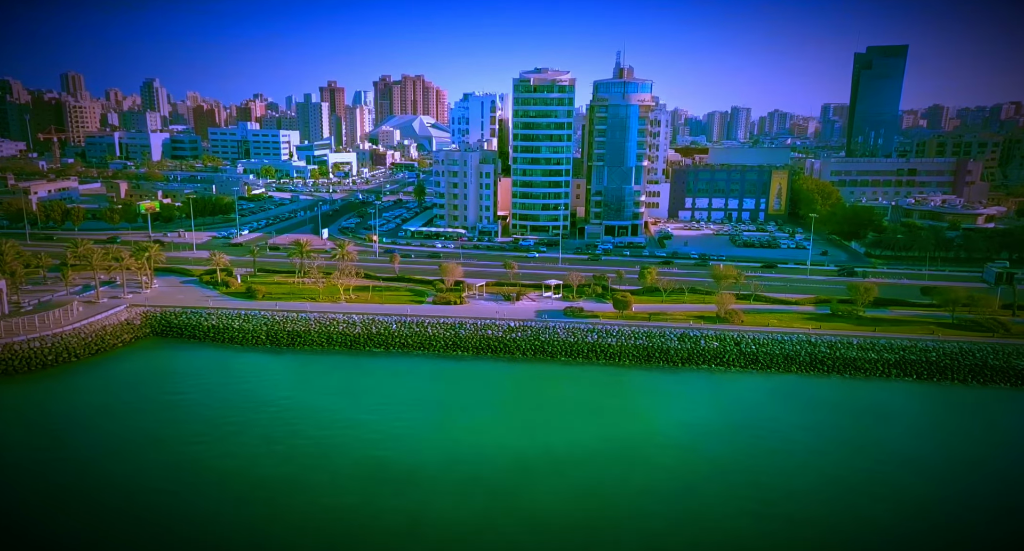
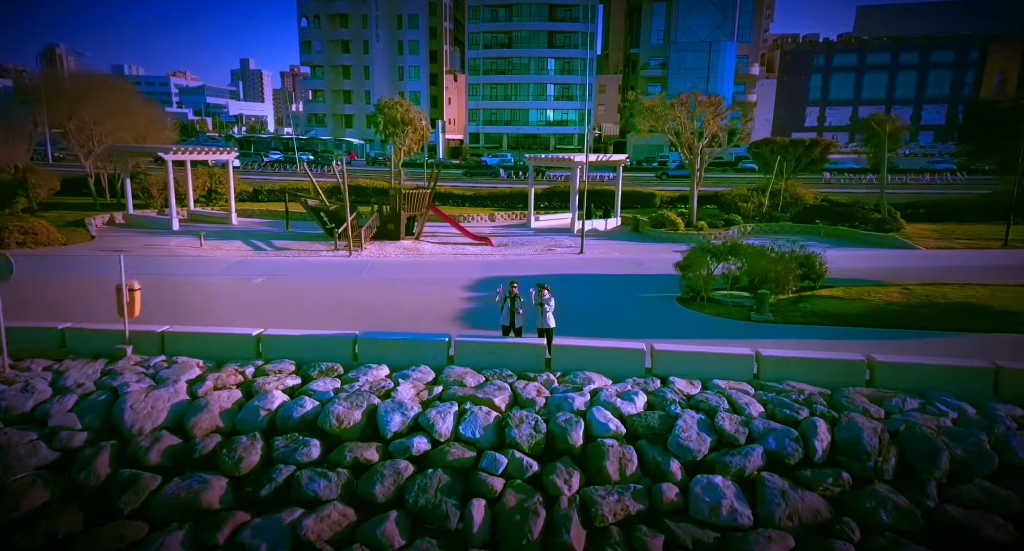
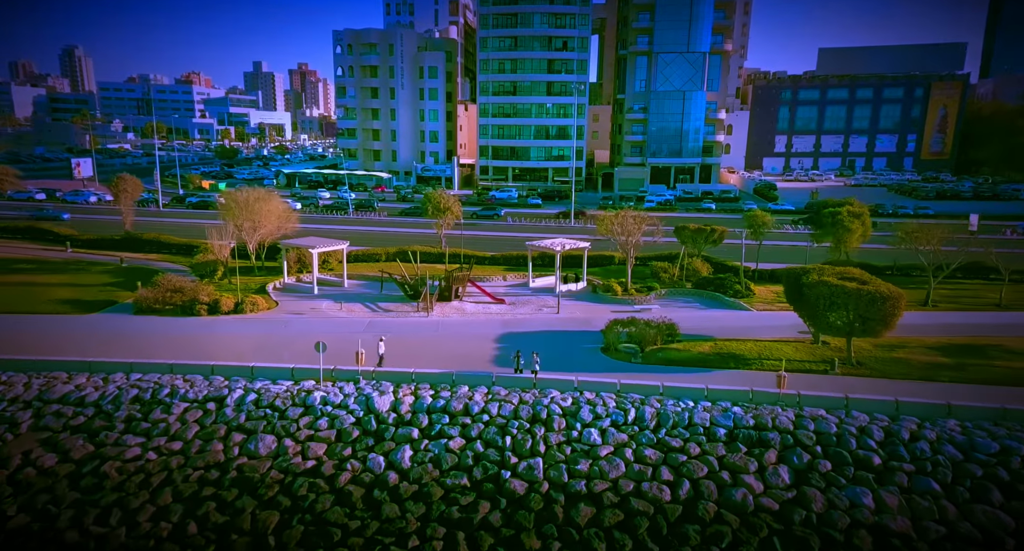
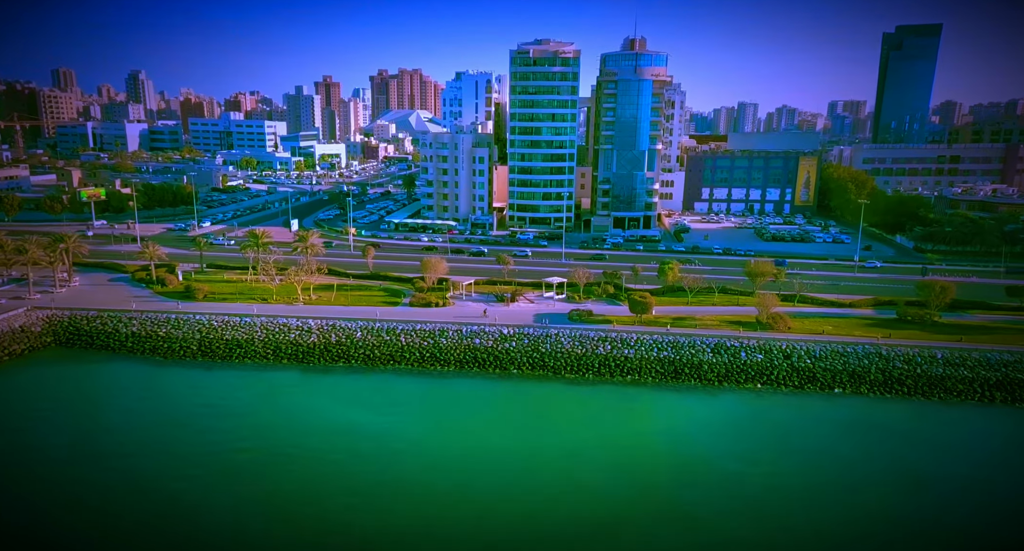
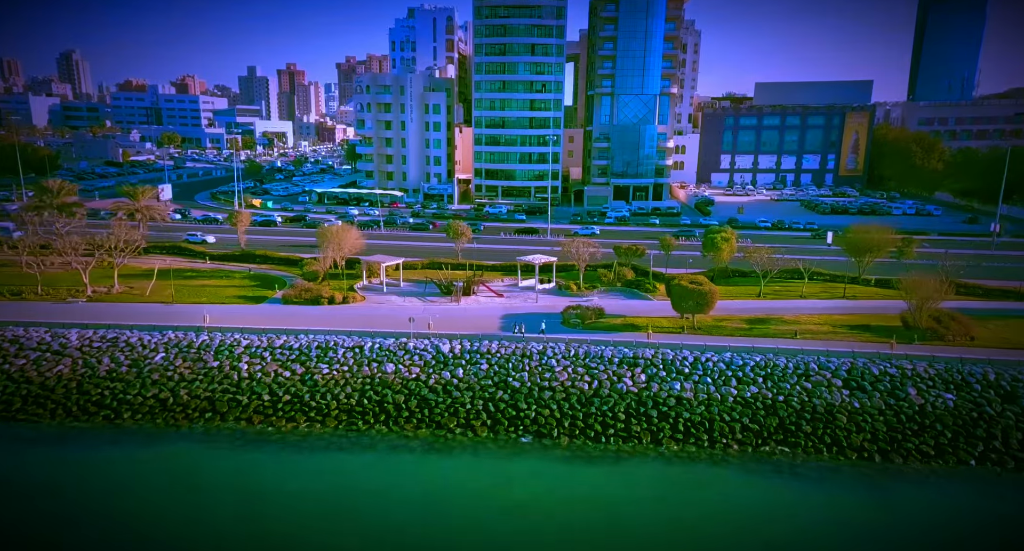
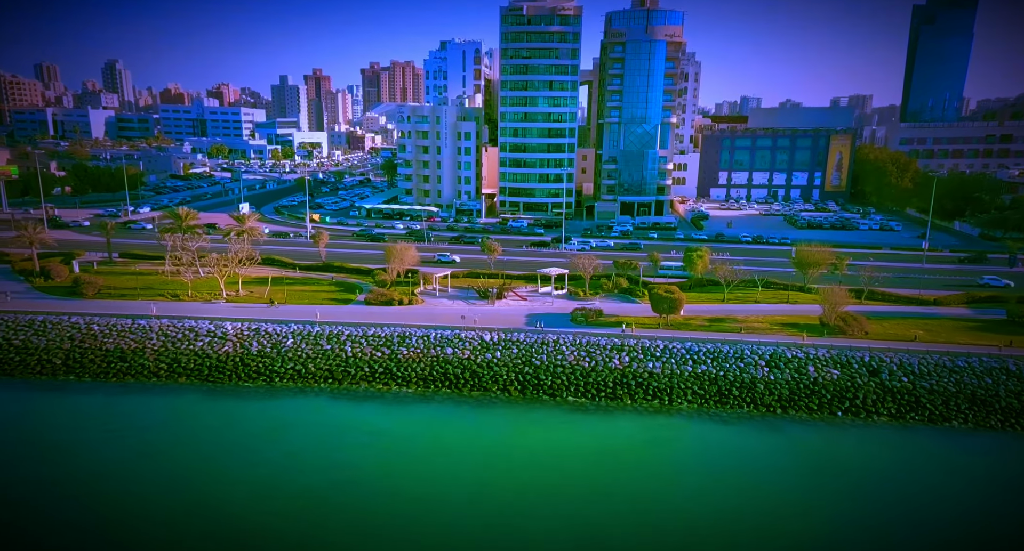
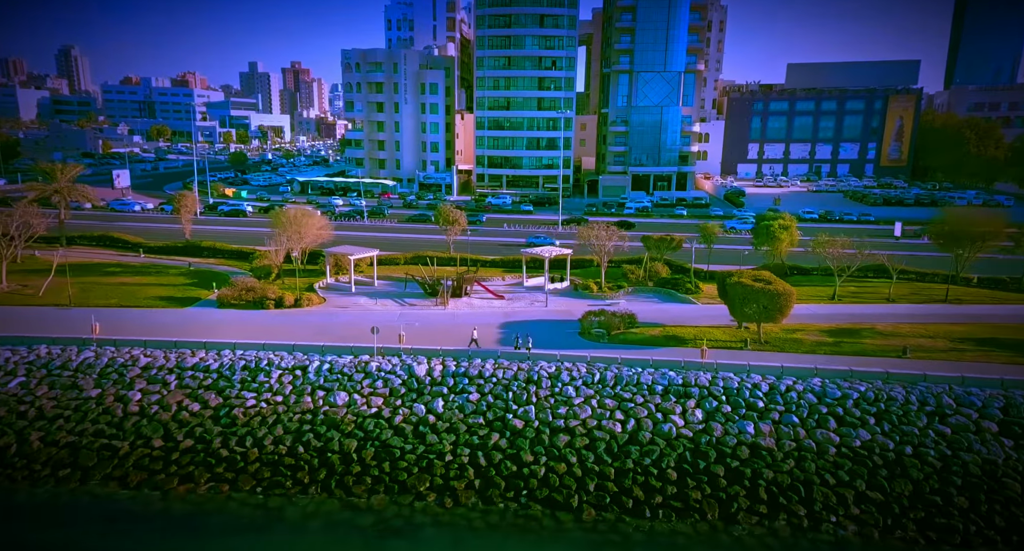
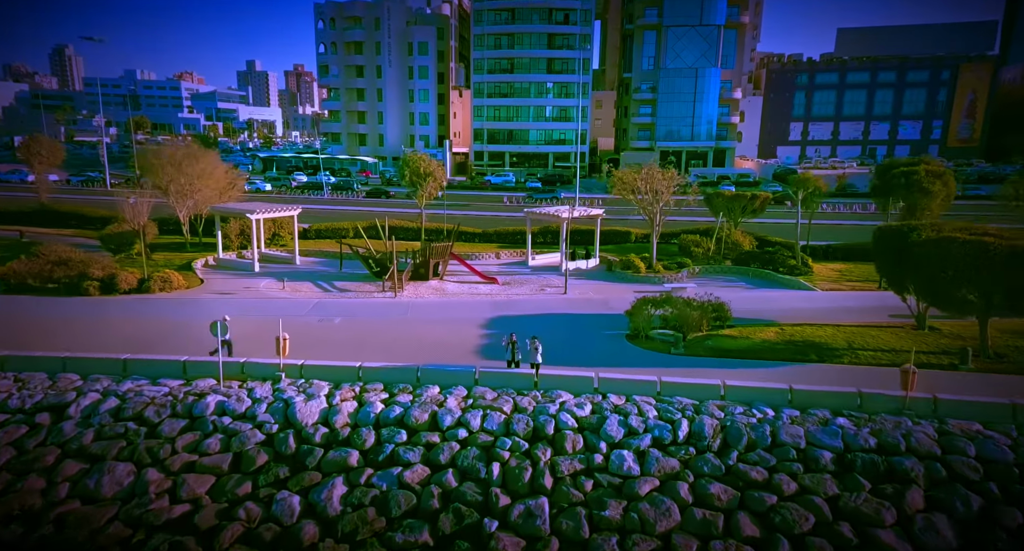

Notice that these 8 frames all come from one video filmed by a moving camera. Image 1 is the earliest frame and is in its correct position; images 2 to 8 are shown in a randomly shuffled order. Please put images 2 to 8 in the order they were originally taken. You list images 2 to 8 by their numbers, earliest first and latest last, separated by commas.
4, 6, 5, 7, 3, 8, 2
